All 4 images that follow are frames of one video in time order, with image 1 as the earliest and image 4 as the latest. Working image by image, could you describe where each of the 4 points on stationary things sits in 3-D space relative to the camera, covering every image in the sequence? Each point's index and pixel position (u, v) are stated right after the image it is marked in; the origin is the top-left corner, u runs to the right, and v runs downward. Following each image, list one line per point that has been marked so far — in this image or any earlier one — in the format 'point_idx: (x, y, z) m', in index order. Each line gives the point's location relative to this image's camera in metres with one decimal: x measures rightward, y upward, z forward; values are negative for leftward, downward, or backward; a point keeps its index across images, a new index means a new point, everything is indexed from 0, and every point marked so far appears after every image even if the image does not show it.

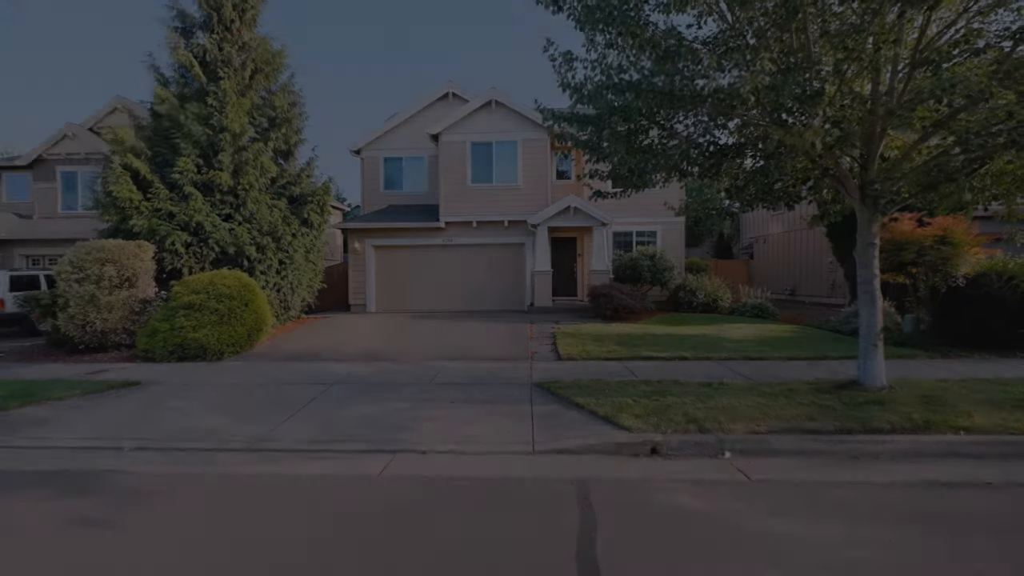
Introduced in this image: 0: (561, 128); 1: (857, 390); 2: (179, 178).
0: (+1.3, +4.3, +9.1) m
1: (+7.5, -2.2, +7.4) m
2: (-14.9, +4.9, +15.3) m
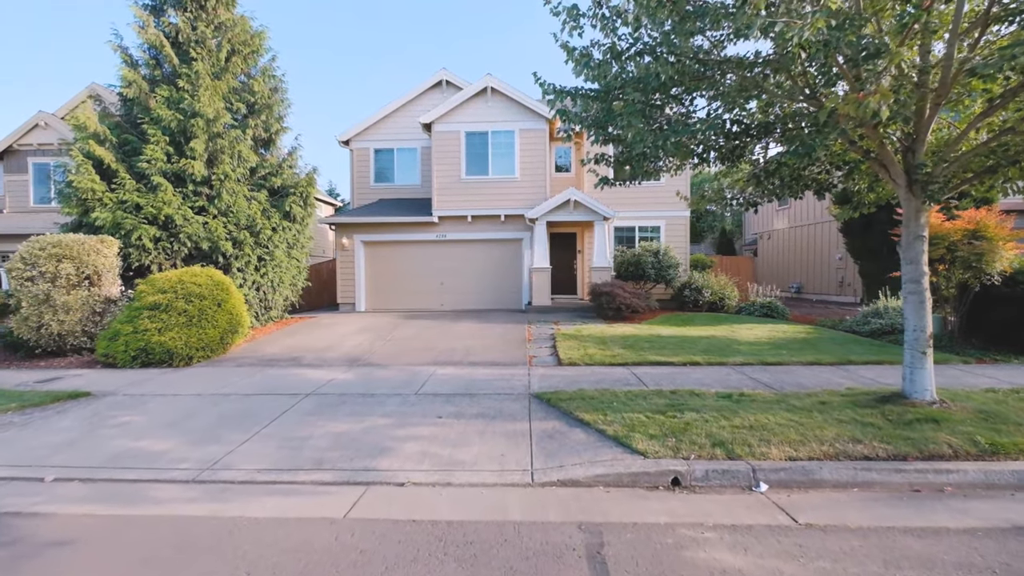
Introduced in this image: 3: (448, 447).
0: (+1.2, +4.3, +8.1) m
1: (+7.4, -2.2, +6.5) m
2: (-15.0, +4.9, +14.1) m
3: (-1.2, -2.9, +6.2) m
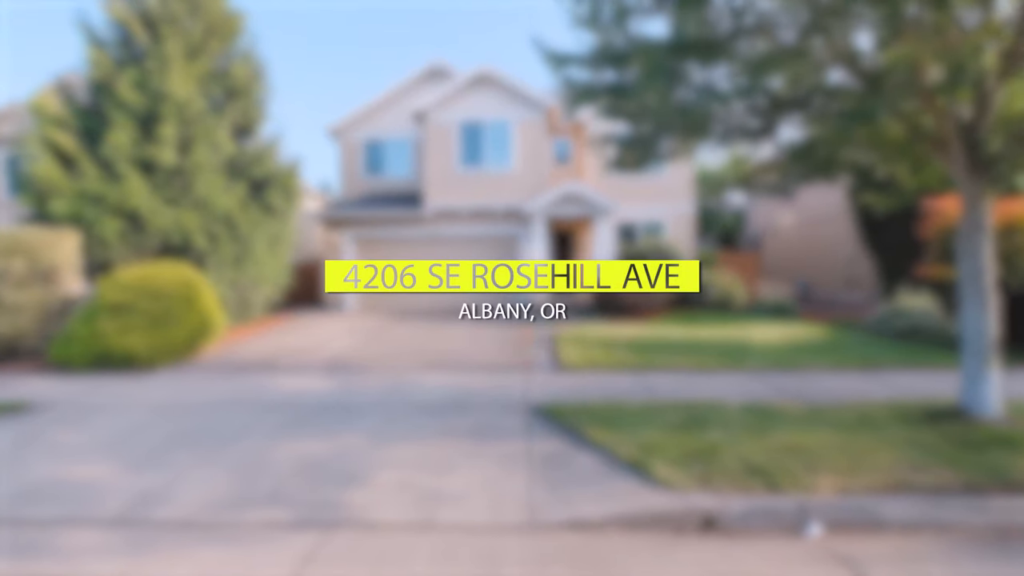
0: (+1.2, +4.4, +7.1) m
1: (+7.3, -2.2, +5.6) m
2: (-15.2, +5.0, +12.9) m
3: (-1.2, -2.9, +5.2) m
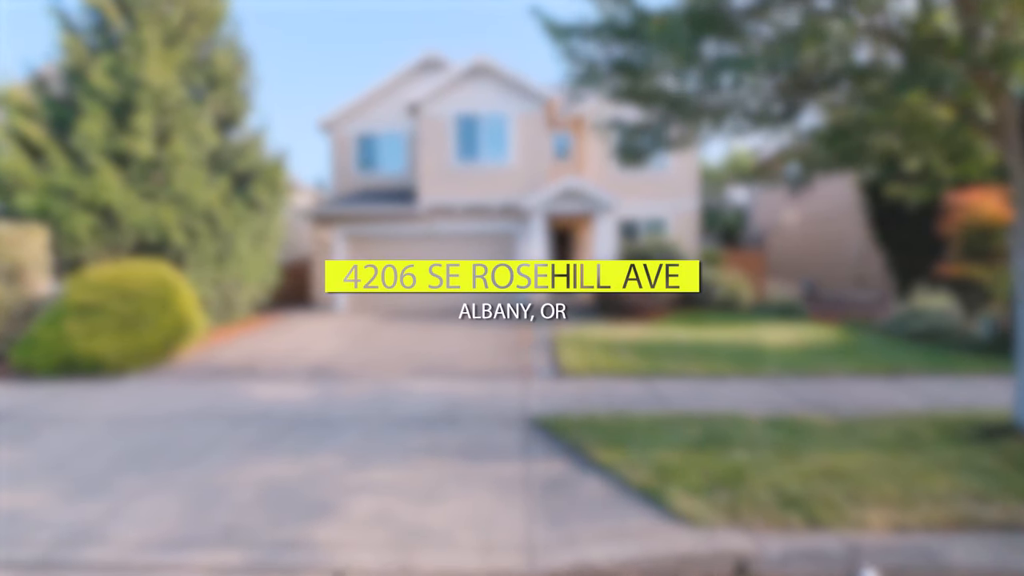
0: (+1.1, +4.4, +6.4) m
1: (+7.3, -2.2, +4.9) m
2: (-15.3, +5.0, +12.2) m
3: (-1.3, -2.9, +4.5) m
